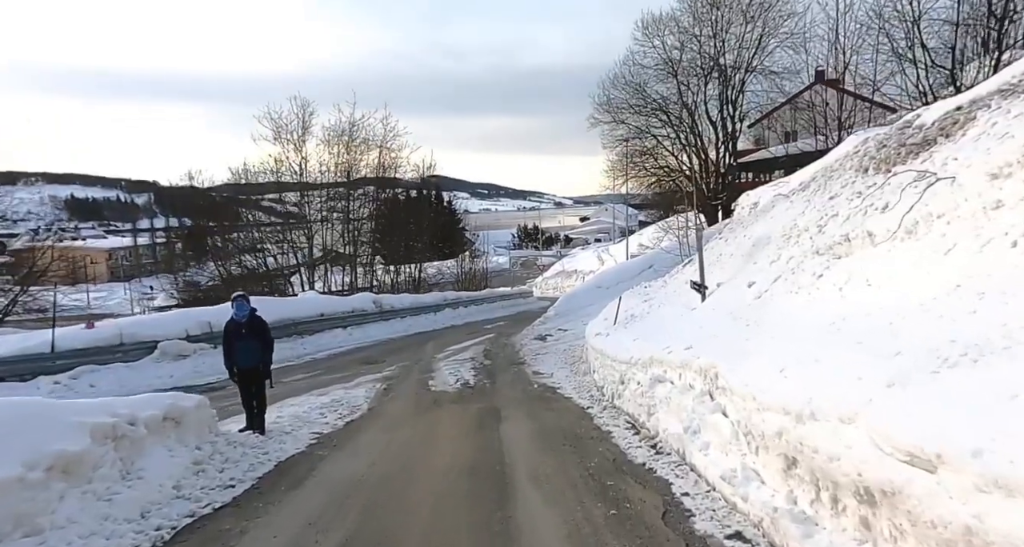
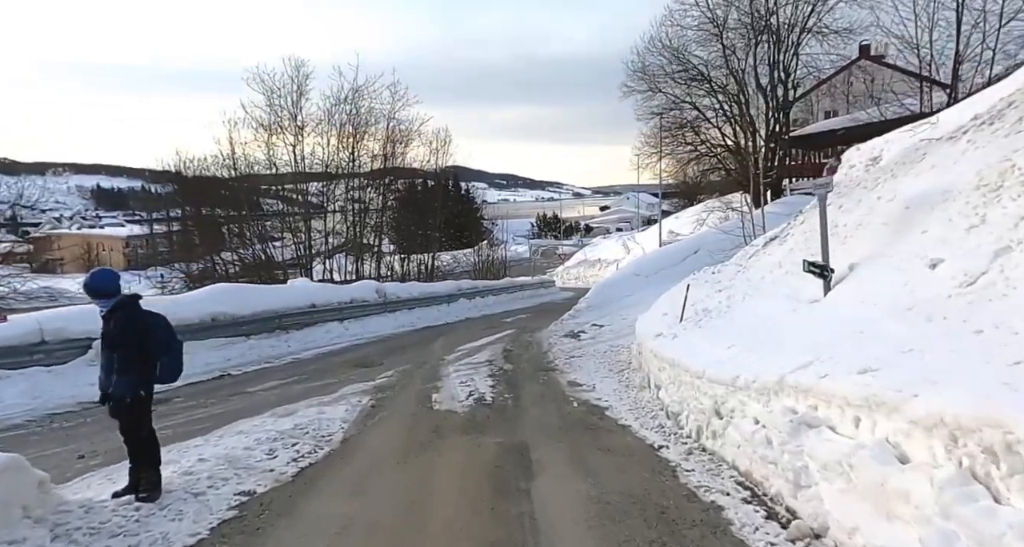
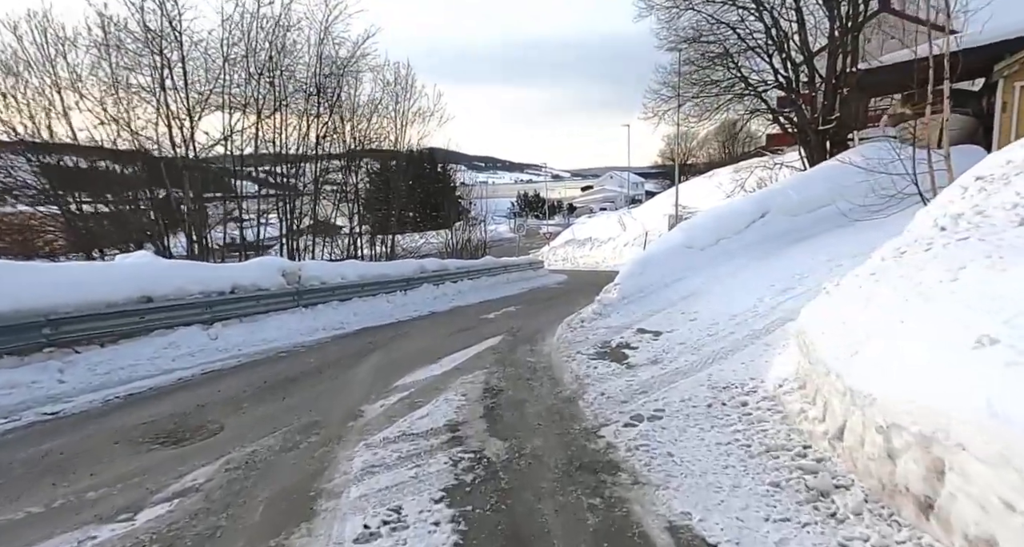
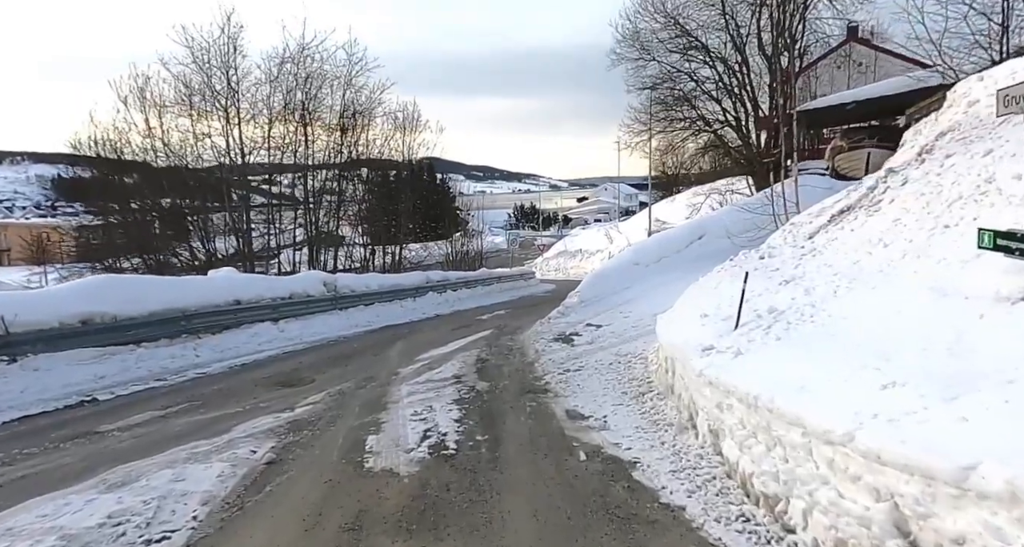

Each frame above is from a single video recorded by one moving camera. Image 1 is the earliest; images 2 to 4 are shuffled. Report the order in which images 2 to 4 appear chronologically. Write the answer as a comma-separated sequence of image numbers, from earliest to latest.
2, 4, 3
